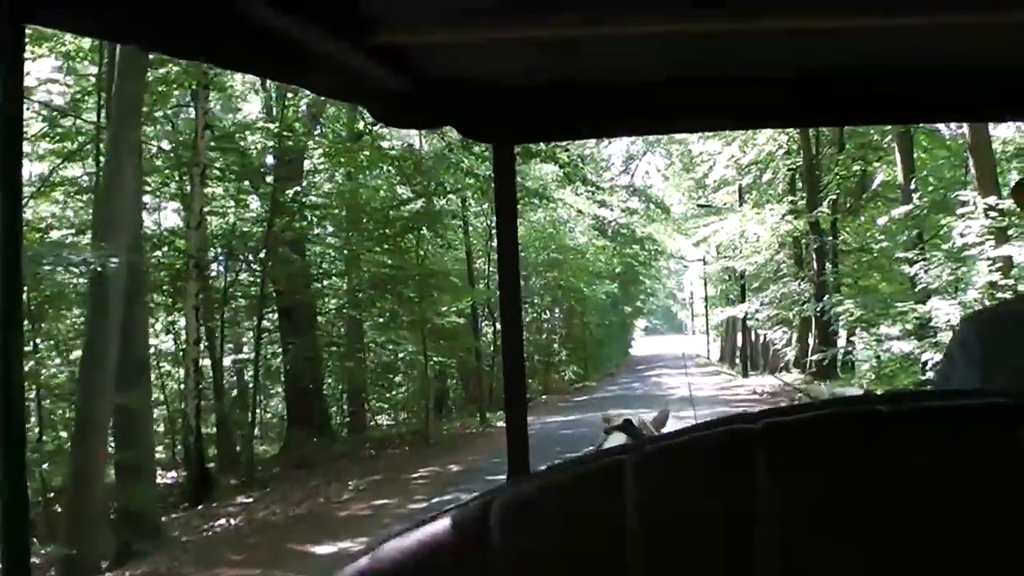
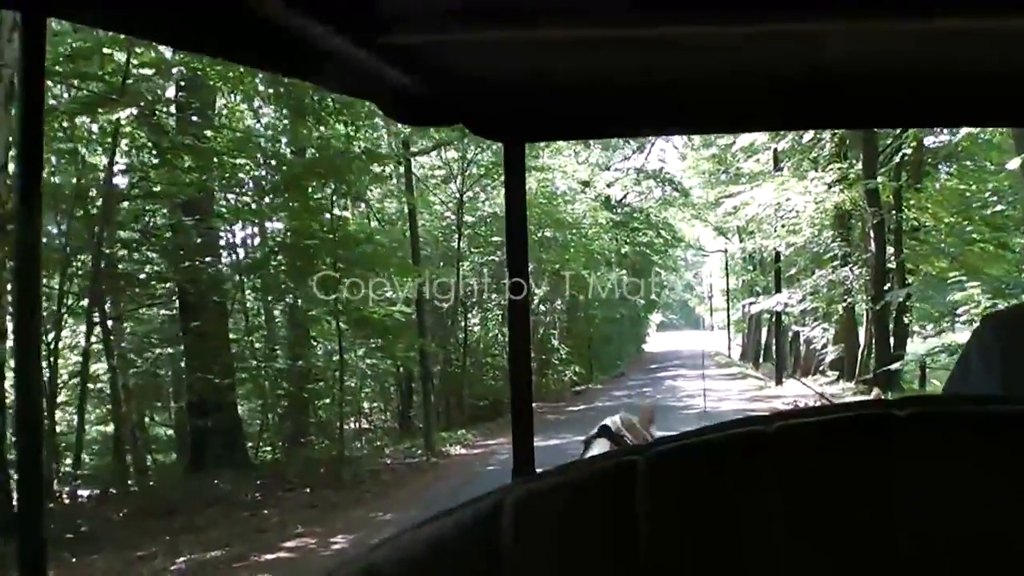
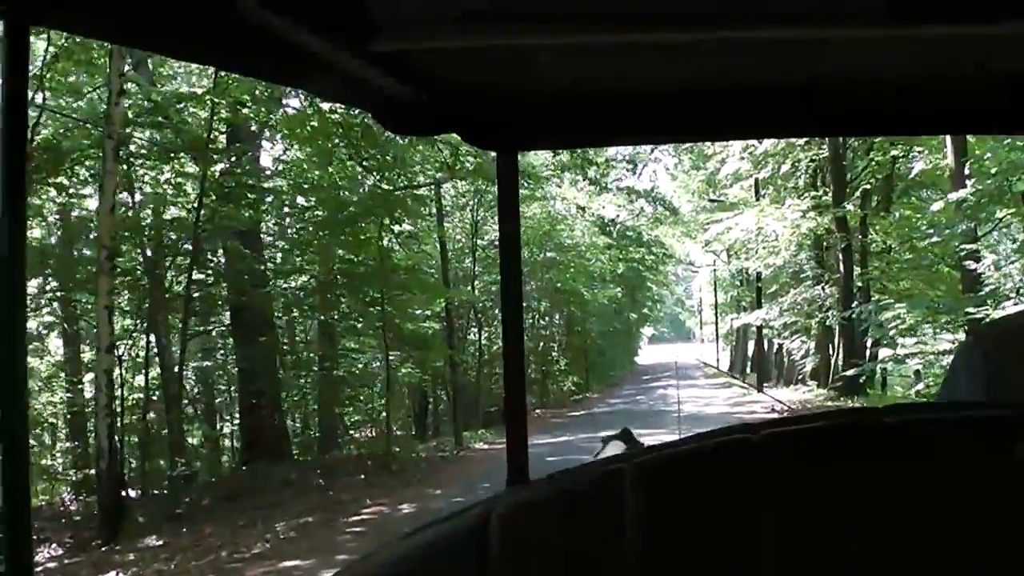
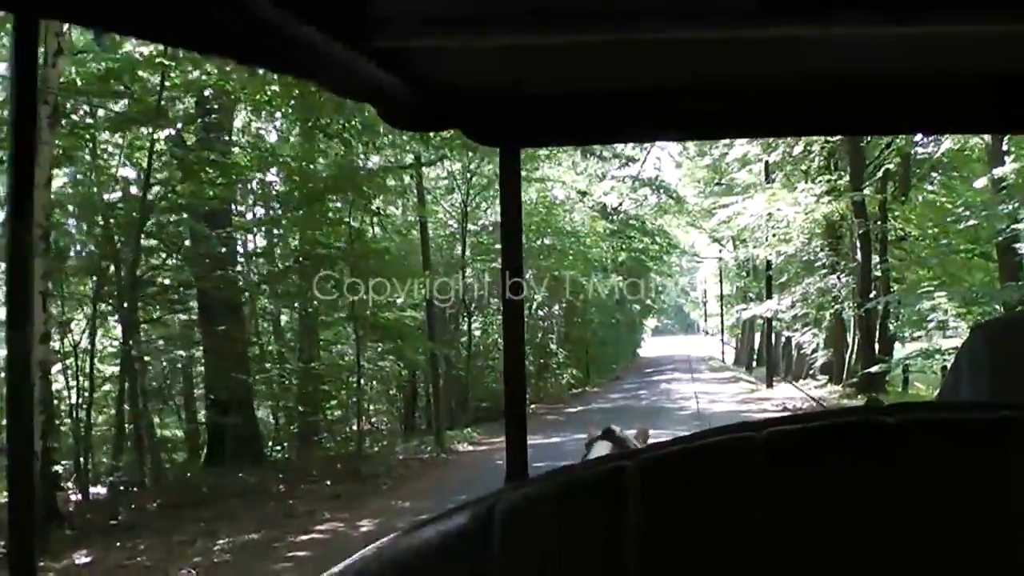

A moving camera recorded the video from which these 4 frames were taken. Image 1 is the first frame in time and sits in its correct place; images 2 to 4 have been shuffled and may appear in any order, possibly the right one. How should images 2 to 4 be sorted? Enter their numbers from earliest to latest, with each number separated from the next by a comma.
3, 4, 2
